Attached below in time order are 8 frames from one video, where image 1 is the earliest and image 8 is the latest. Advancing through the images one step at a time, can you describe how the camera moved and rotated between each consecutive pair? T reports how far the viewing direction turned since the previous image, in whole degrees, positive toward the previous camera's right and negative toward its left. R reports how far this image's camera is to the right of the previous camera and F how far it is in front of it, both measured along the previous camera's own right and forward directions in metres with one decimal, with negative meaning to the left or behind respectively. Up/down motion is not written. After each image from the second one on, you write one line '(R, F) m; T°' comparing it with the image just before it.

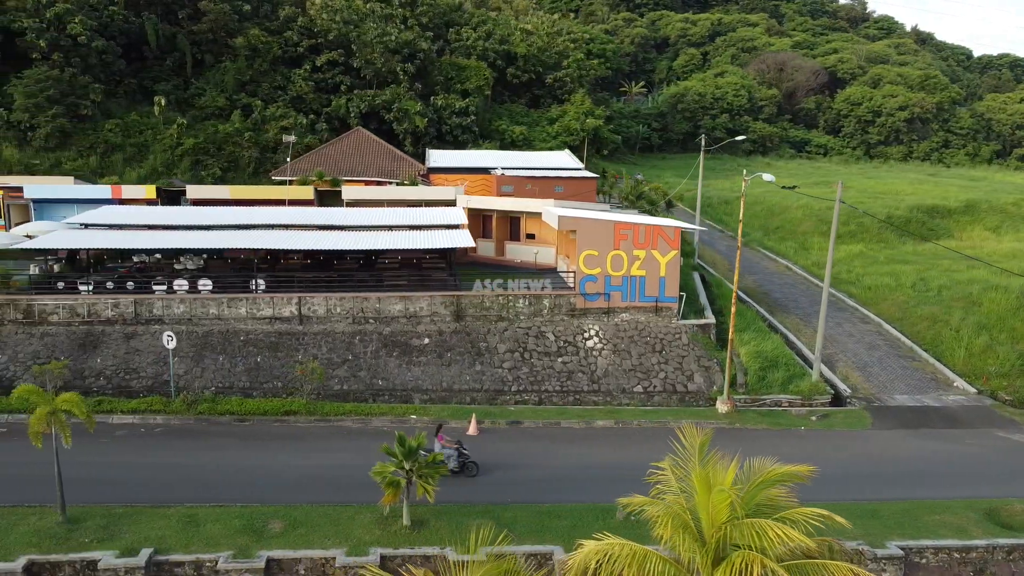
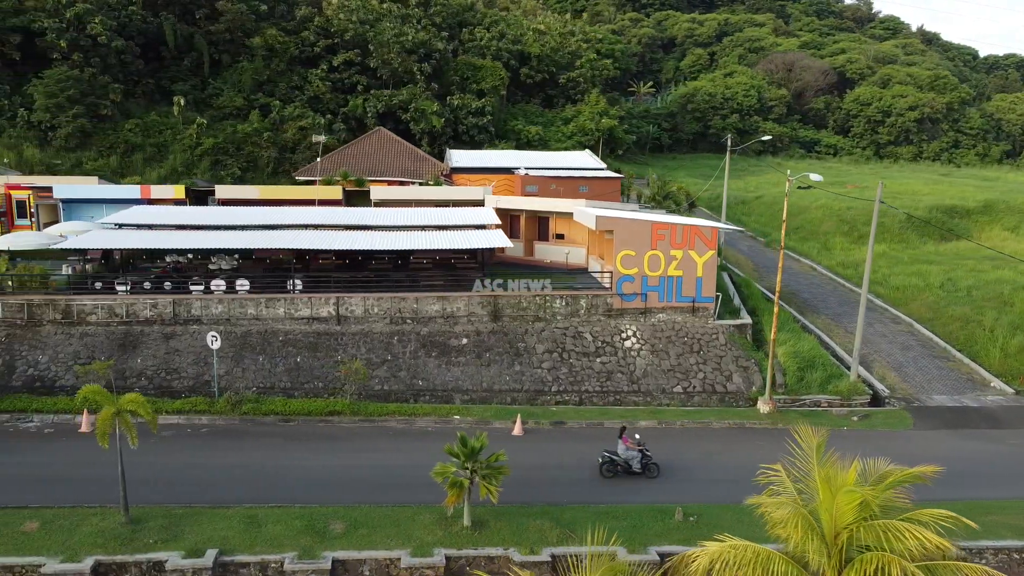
(-1.0, 0.0) m; 0°
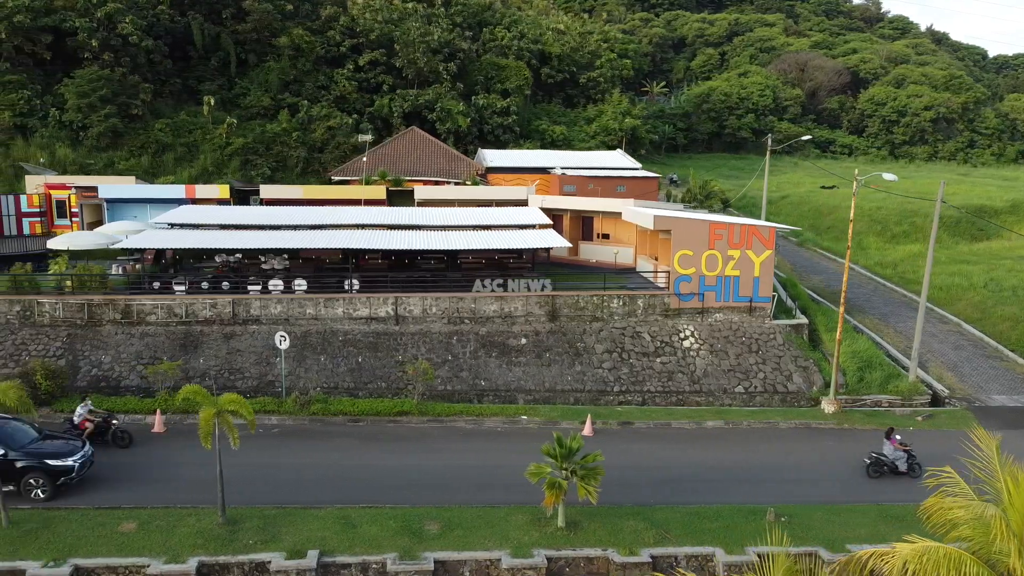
(-1.5, +0.1) m; 0°
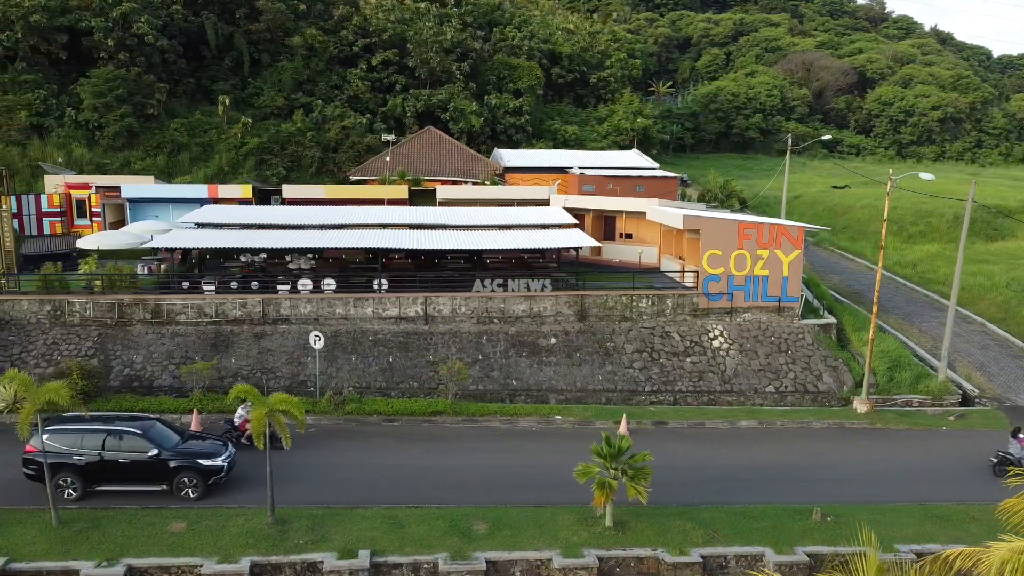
(-0.8, 0.0) m; 0°
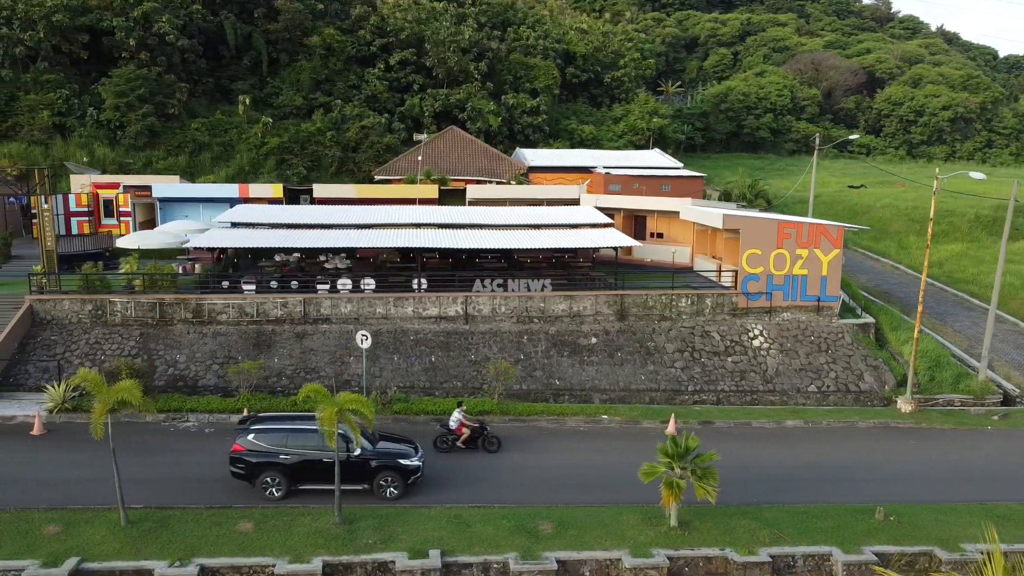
(-1.0, 0.0) m; 0°
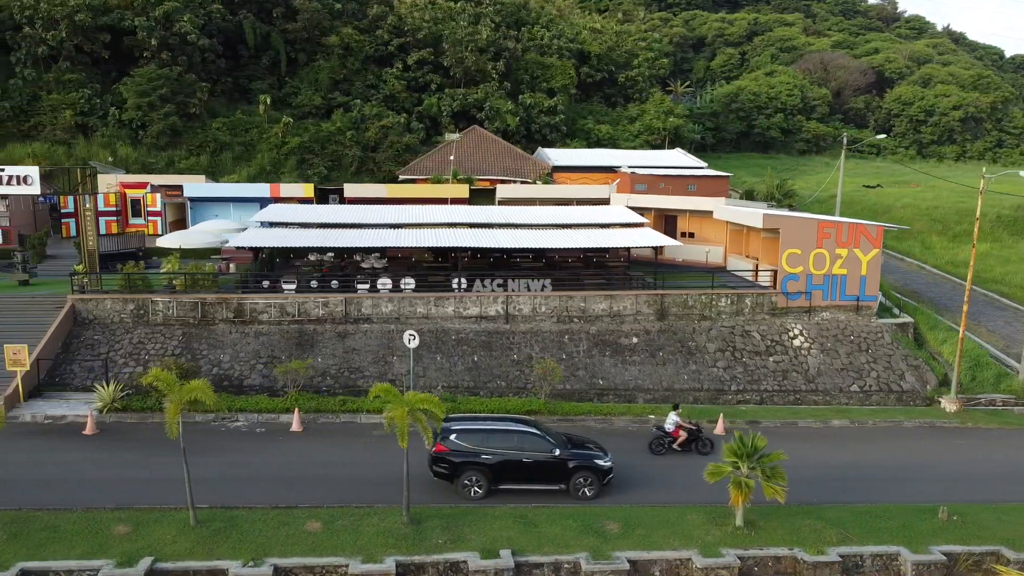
(-1.0, 0.0) m; 0°
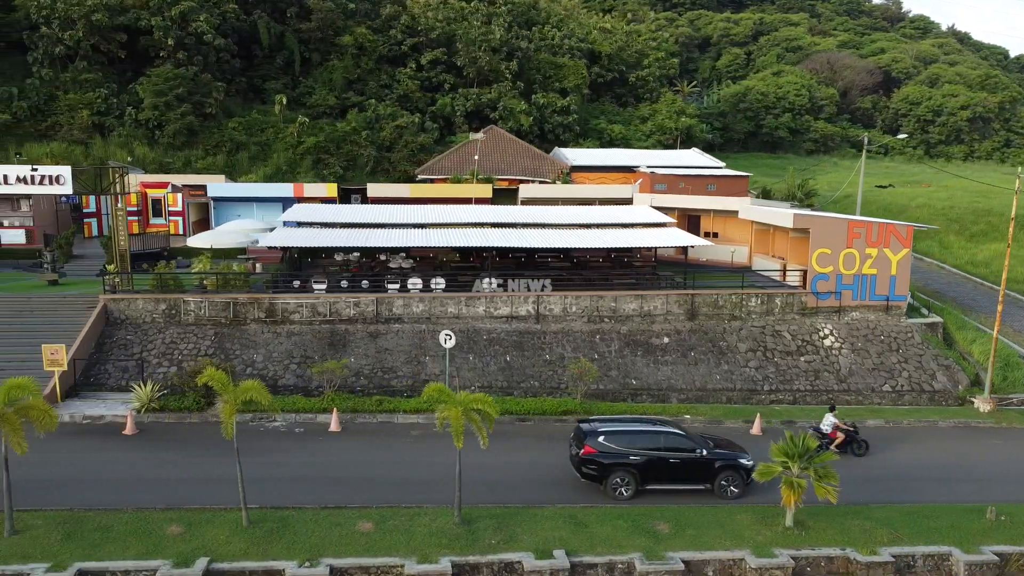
(-0.8, 0.0) m; 0°
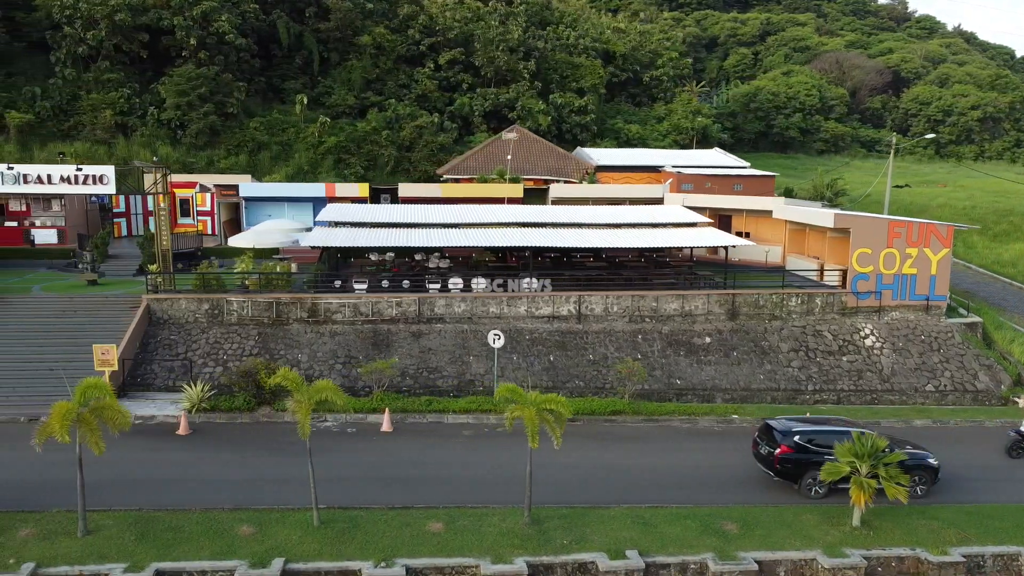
(-1.1, 0.0) m; 0°
